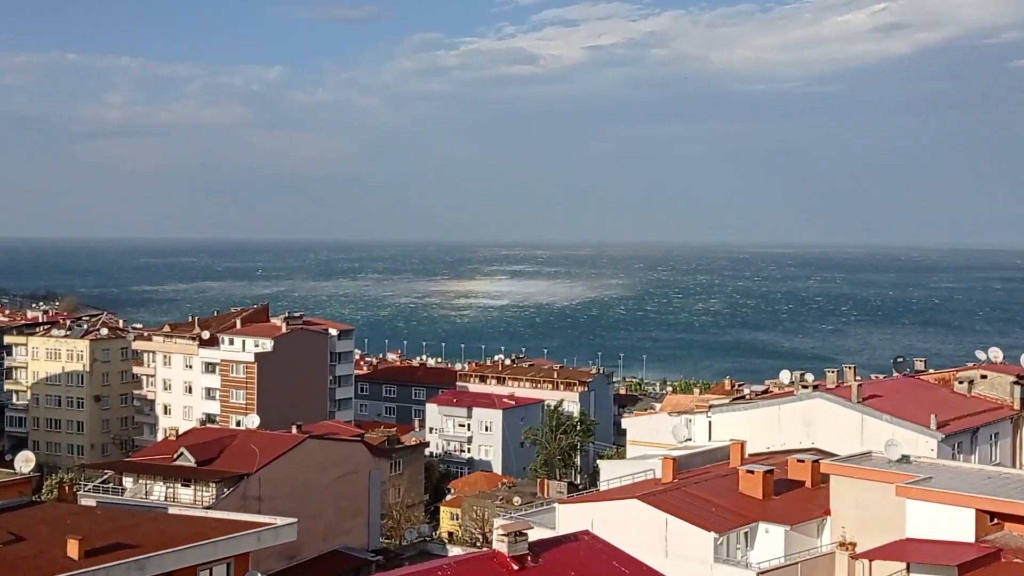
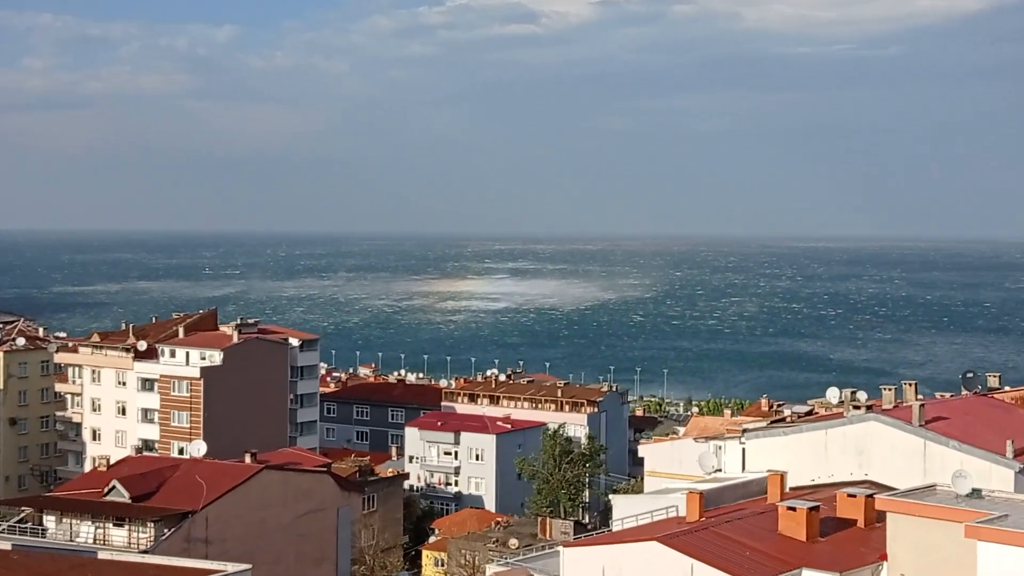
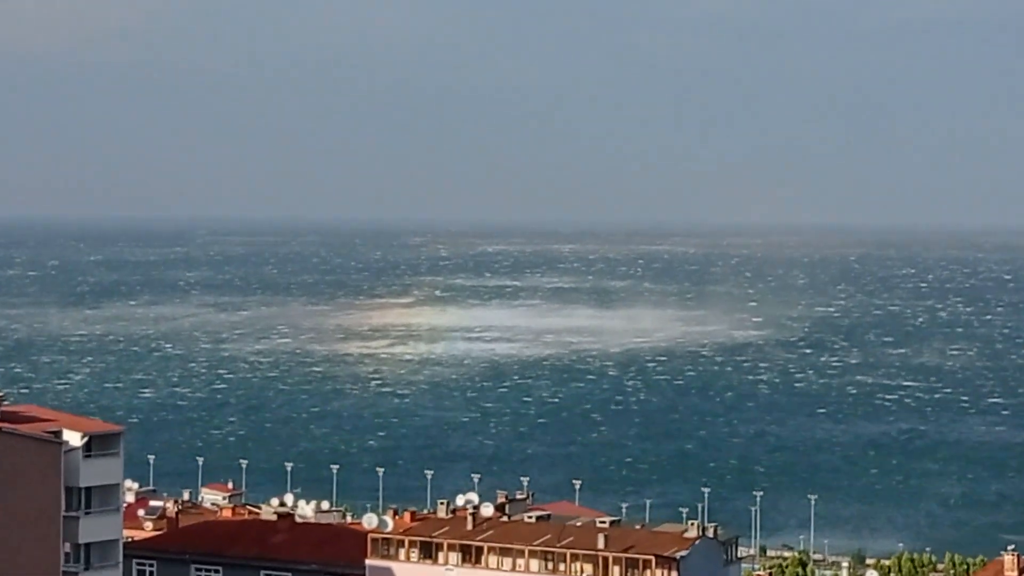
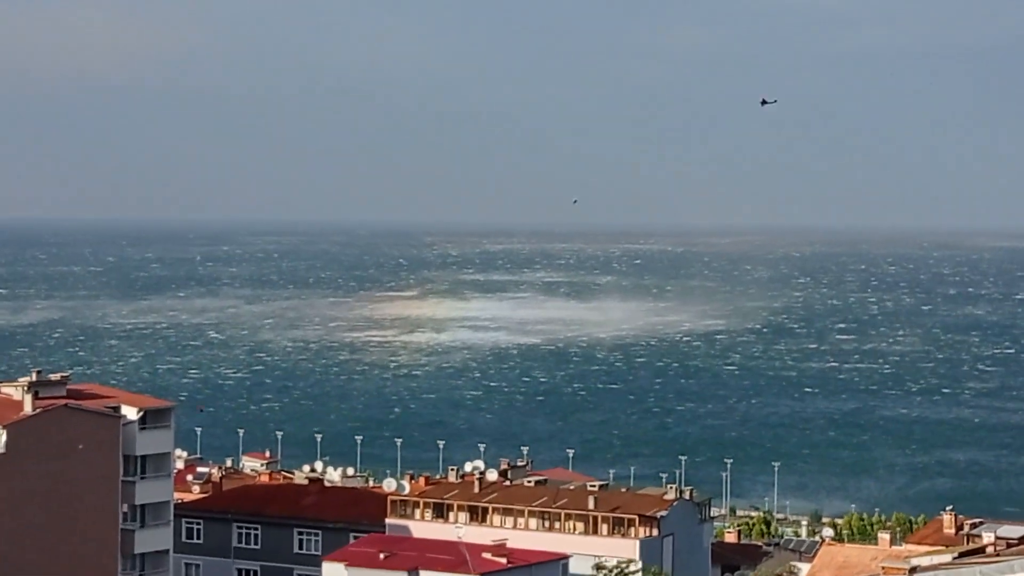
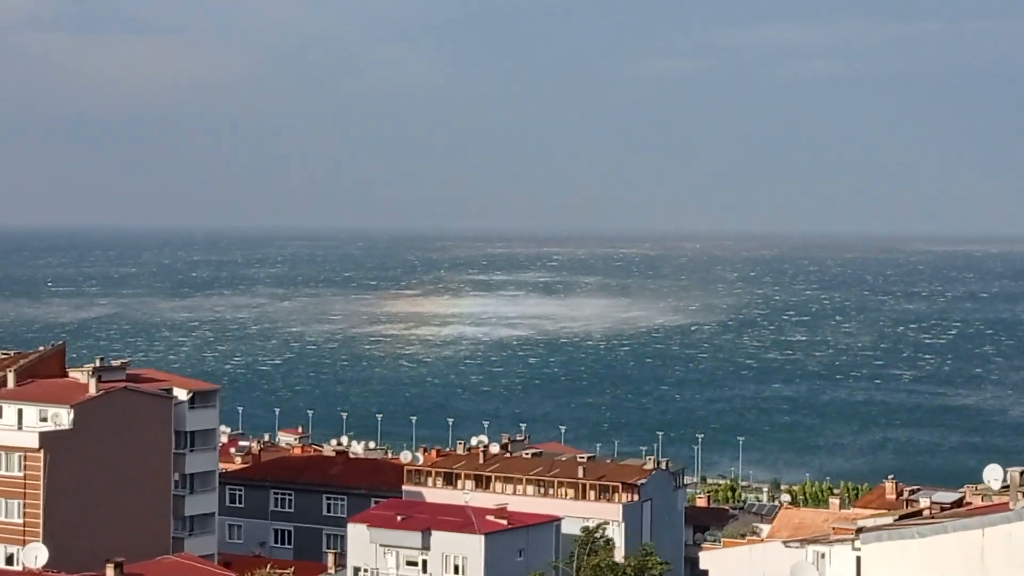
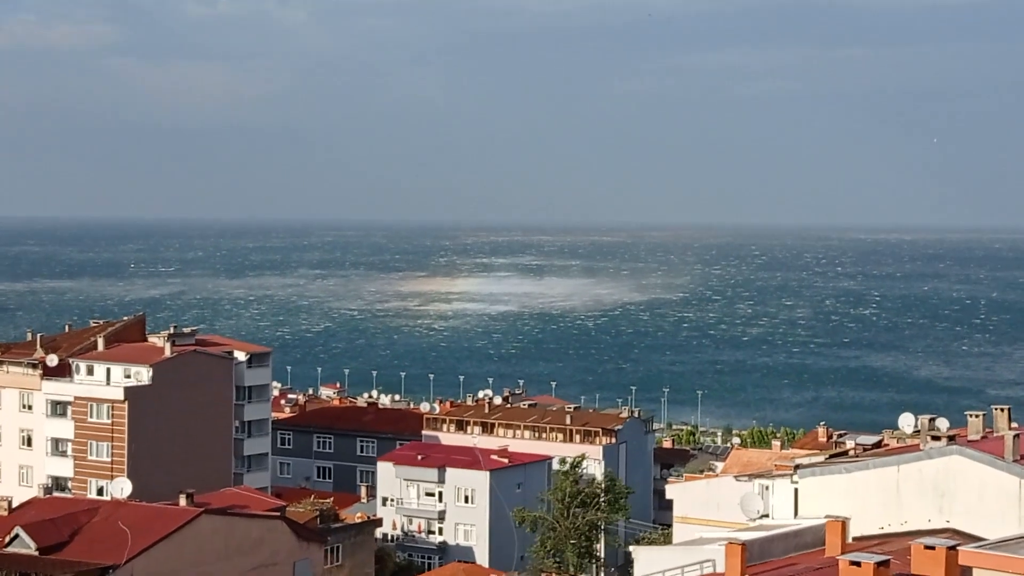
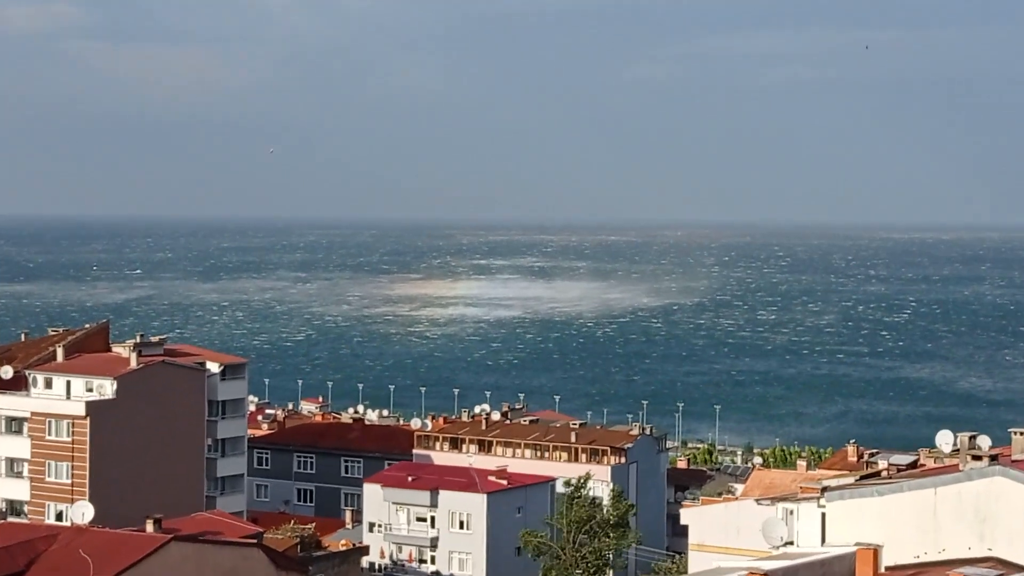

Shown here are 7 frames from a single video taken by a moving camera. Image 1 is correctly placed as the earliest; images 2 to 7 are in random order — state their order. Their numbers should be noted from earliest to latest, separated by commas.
2, 6, 7, 5, 4, 3
